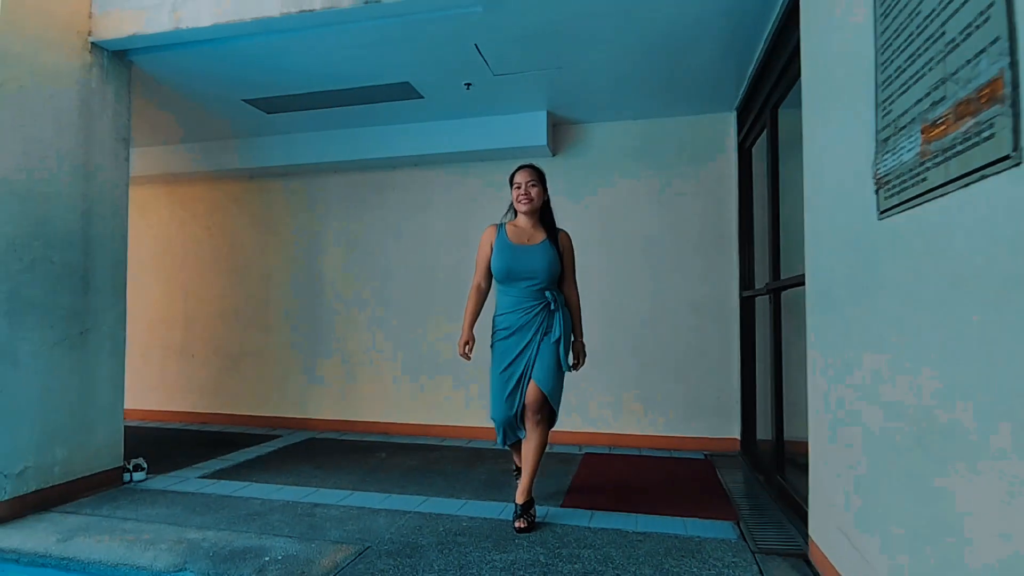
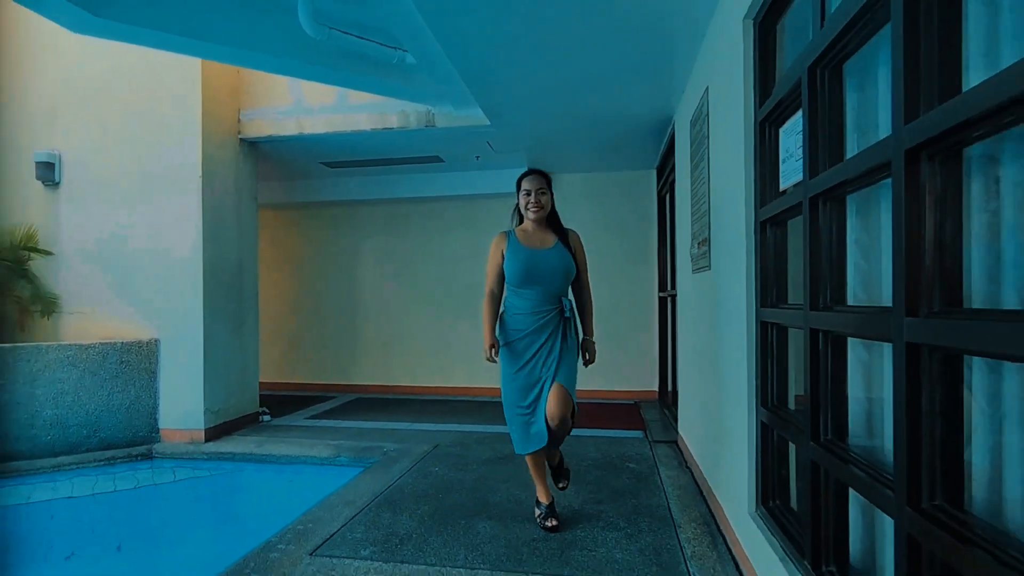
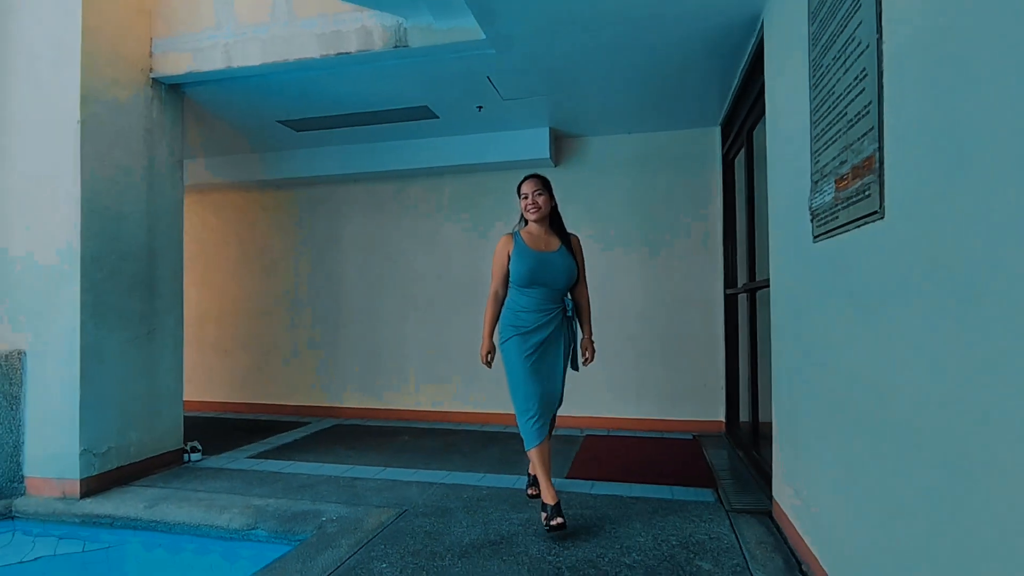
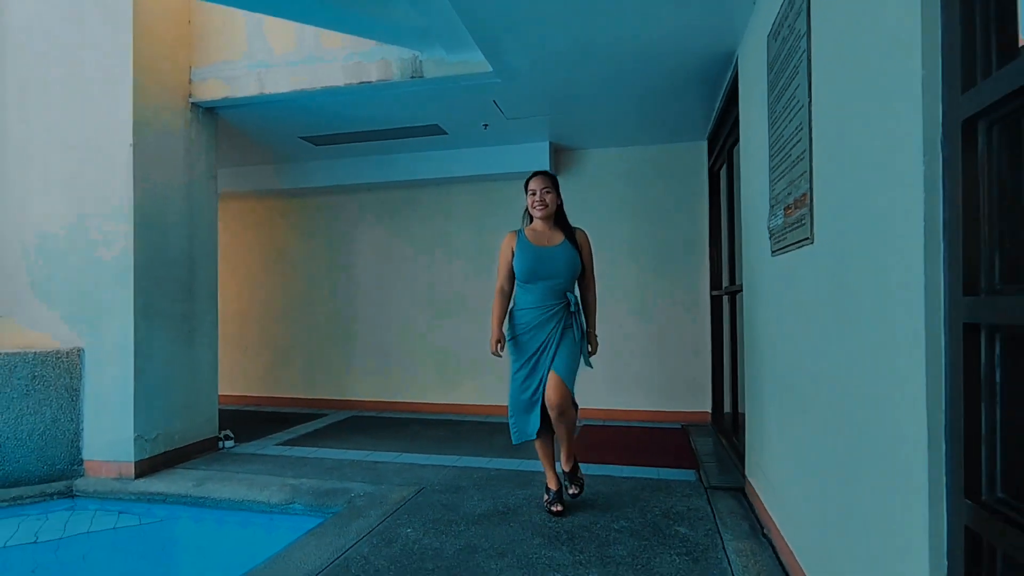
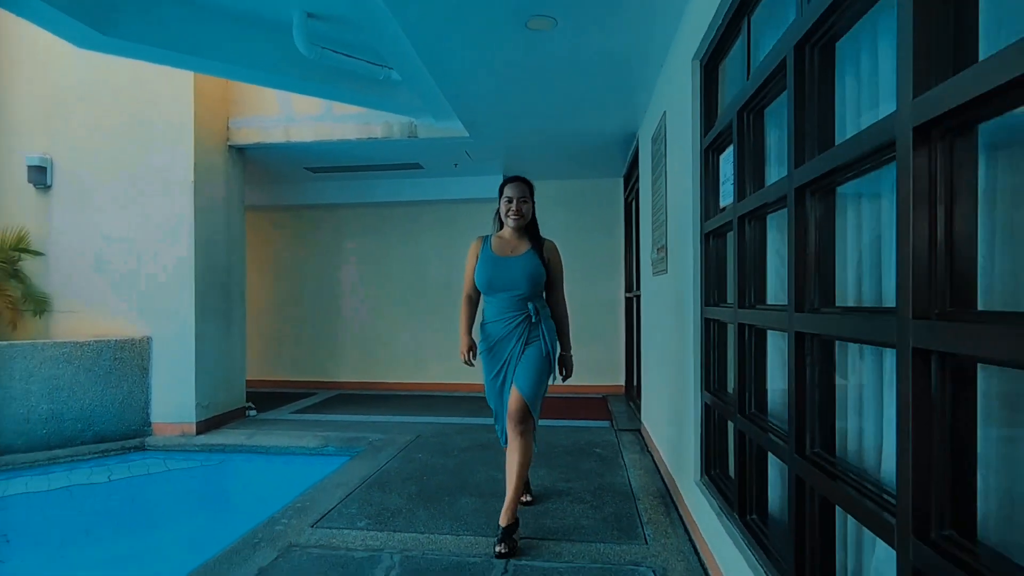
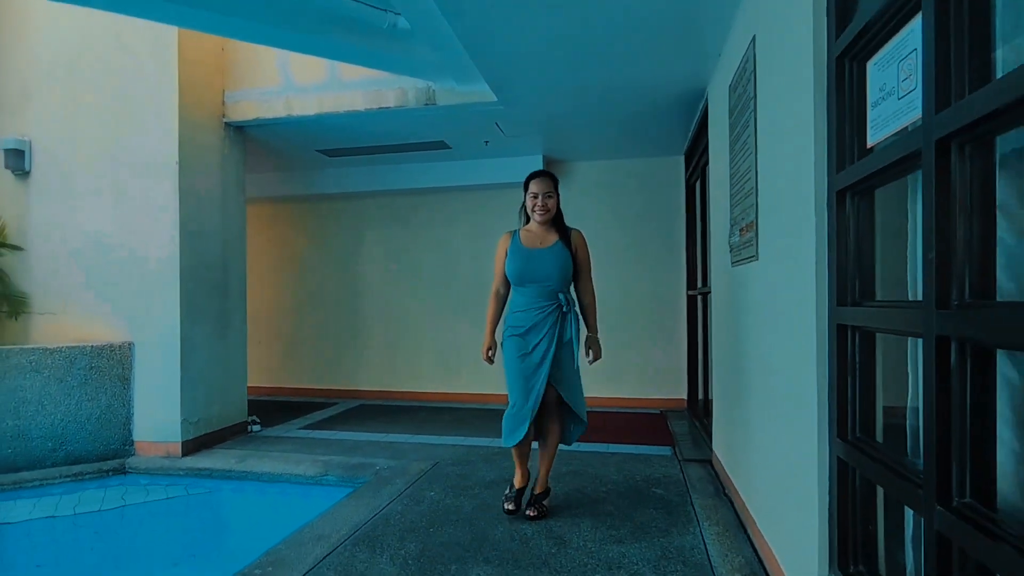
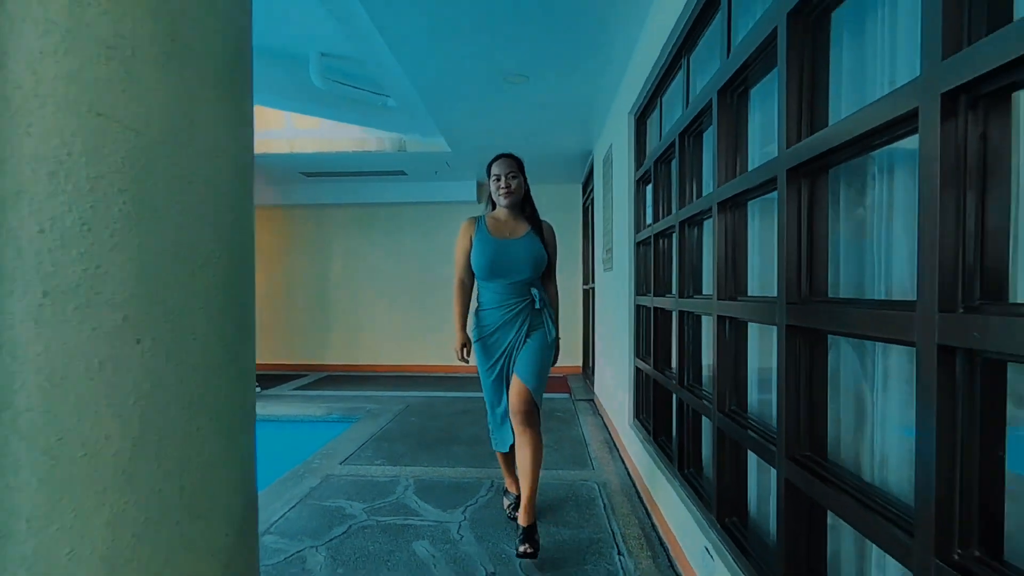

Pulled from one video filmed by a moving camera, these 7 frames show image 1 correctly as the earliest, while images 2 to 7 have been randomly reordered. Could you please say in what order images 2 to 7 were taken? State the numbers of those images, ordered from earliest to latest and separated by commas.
3, 4, 6, 2, 5, 7
